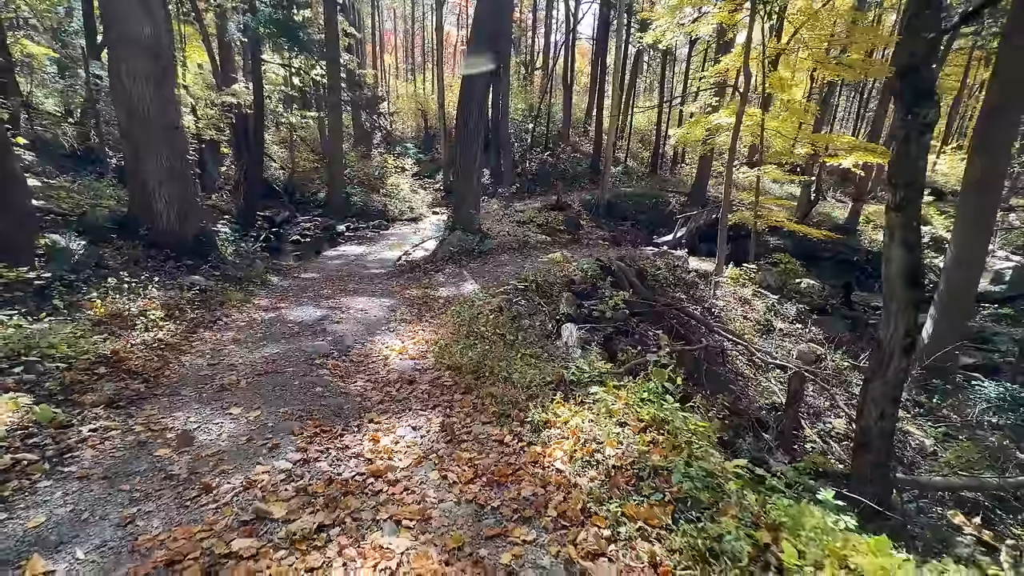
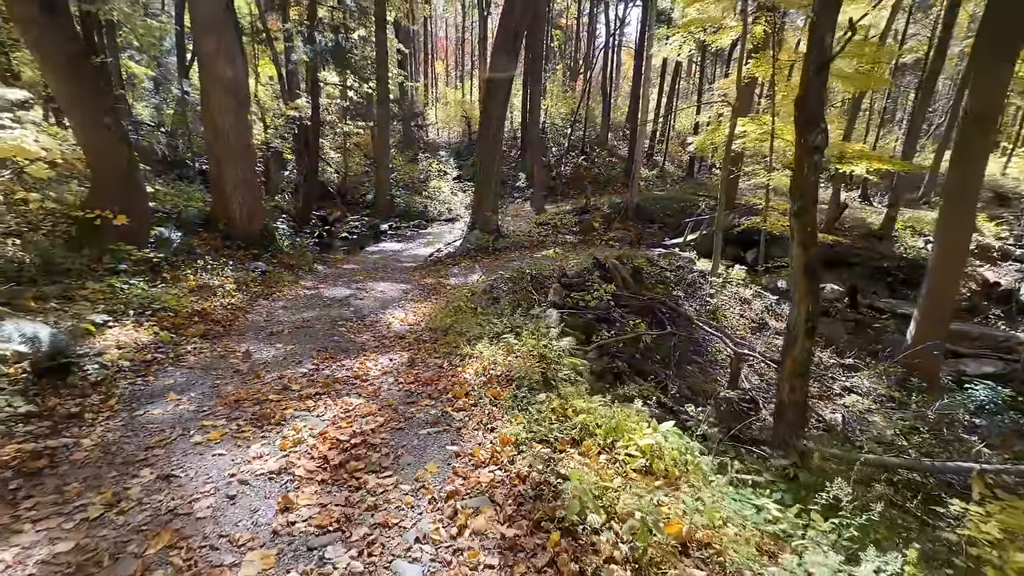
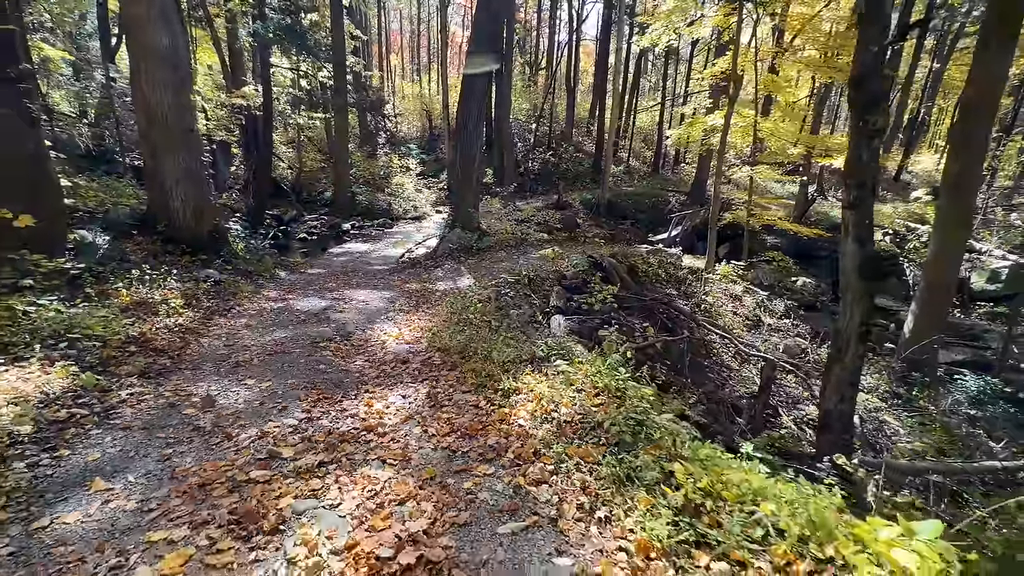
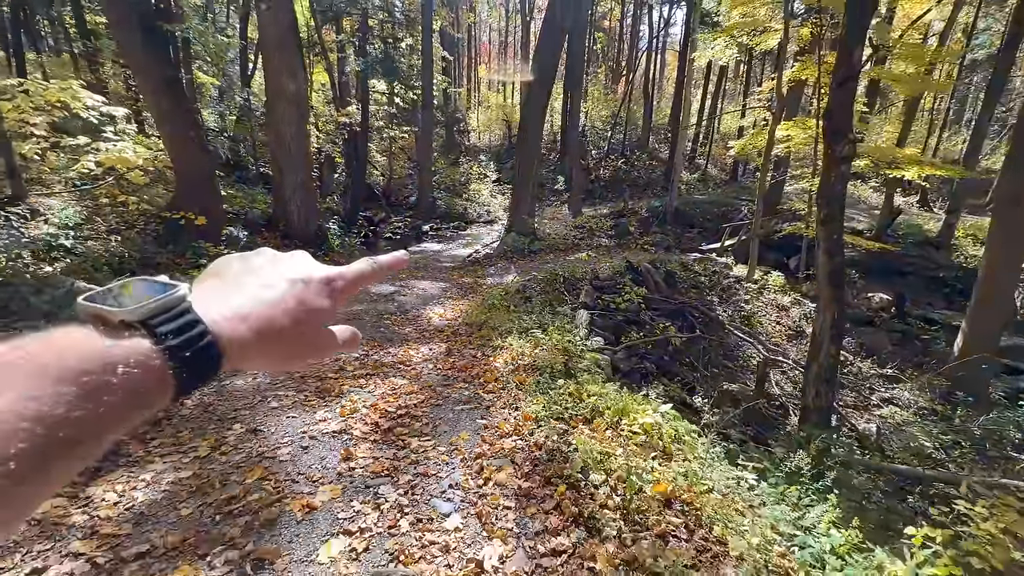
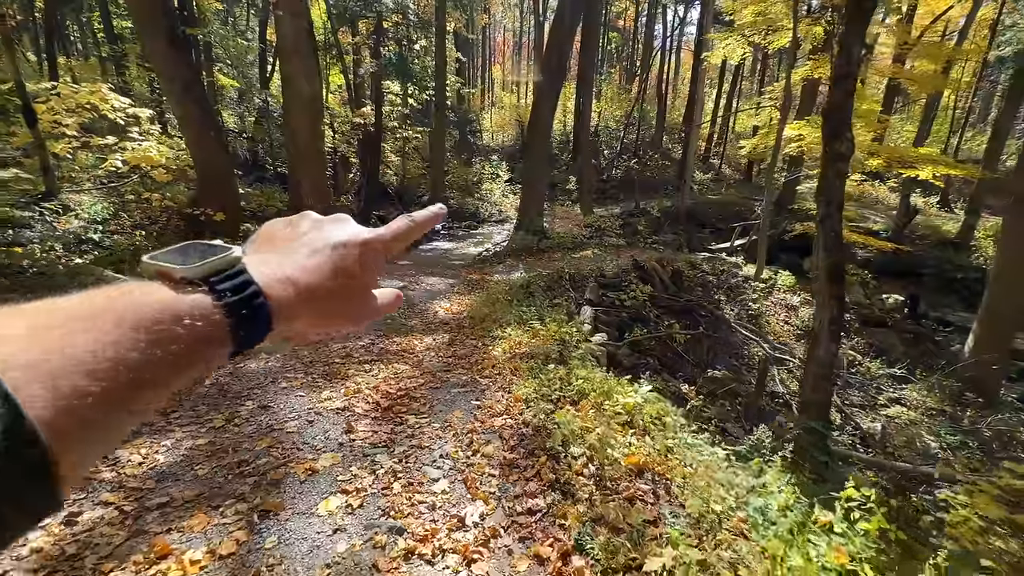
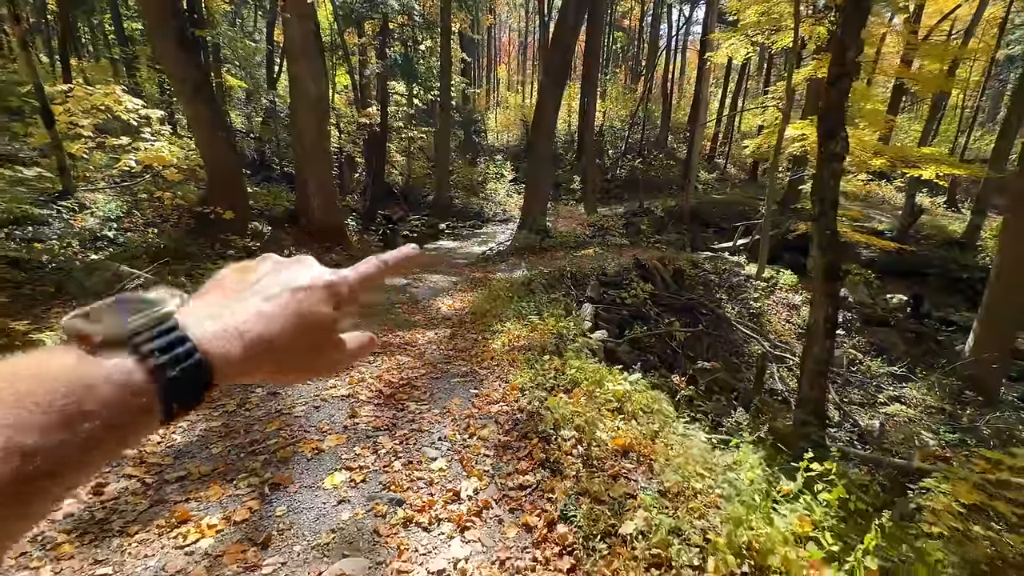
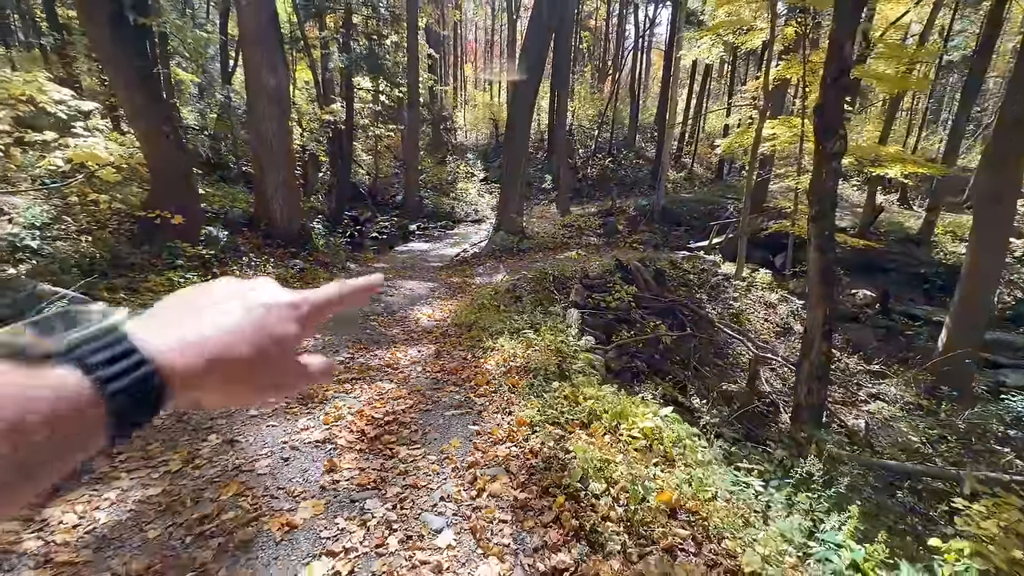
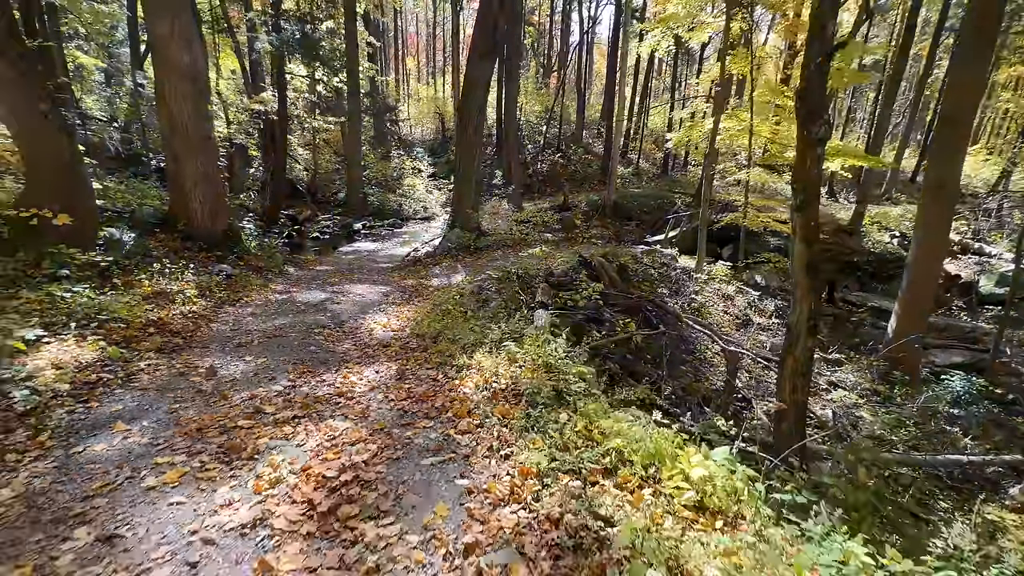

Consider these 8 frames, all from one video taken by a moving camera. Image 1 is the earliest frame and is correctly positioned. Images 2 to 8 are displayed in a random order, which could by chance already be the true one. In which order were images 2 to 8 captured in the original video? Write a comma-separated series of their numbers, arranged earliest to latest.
3, 8, 2, 7, 4, 5, 6
